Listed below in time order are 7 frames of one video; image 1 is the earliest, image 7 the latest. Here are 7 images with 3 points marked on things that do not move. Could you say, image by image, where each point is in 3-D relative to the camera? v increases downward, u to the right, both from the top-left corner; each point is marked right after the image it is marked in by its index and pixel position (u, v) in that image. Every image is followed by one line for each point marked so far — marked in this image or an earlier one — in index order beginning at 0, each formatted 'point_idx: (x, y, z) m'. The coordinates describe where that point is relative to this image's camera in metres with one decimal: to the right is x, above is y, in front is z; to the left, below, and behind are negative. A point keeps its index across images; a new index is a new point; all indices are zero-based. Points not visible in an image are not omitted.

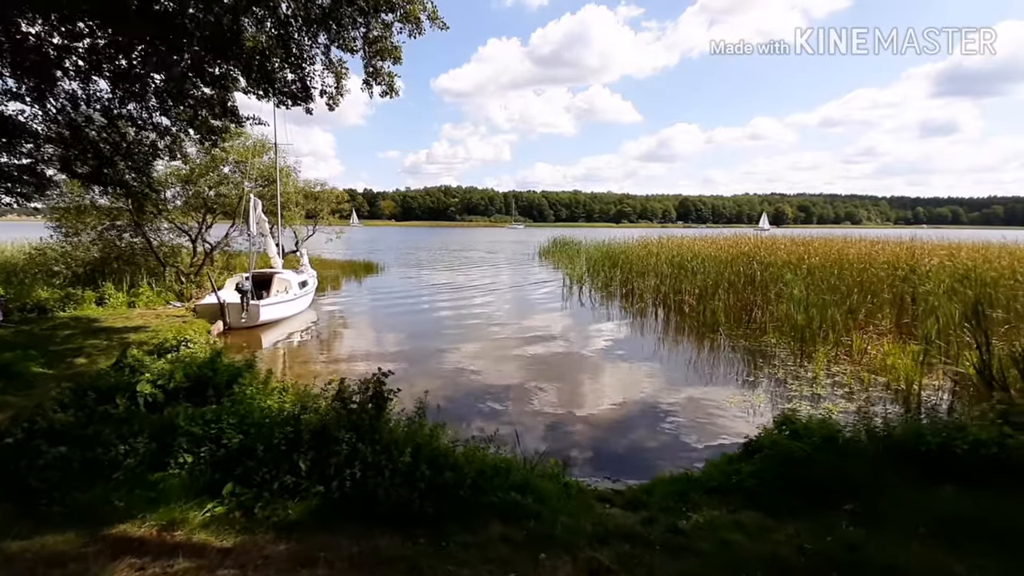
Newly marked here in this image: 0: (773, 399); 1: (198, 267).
0: (+3.7, -1.5, +7.6) m
1: (-9.5, +0.7, +16.4) m
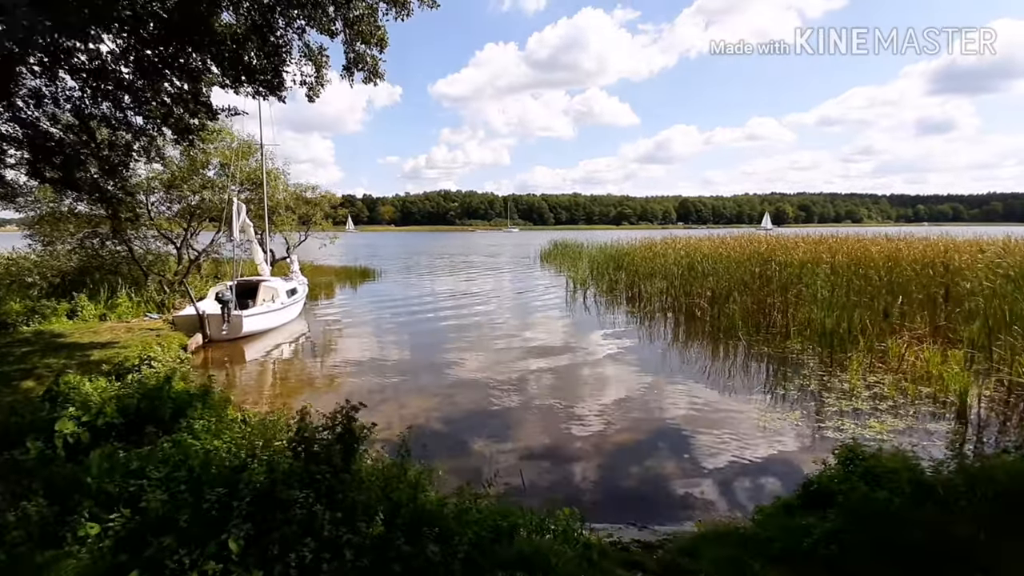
0: (+3.7, -1.6, +6.8) m
1: (-9.5, +0.4, +15.6) m
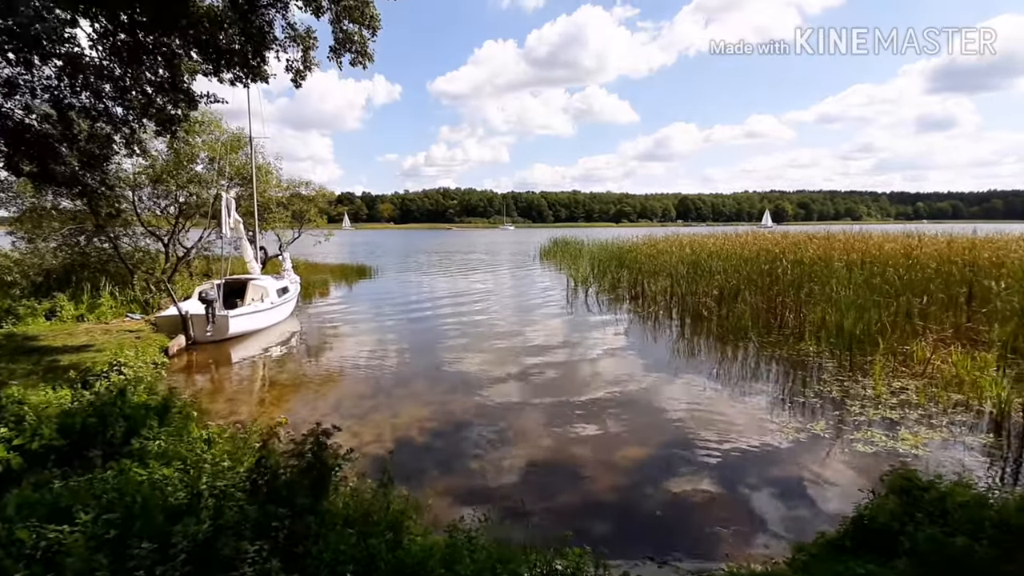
0: (+3.7, -1.6, +6.3) m
1: (-9.5, +0.5, +15.0) m
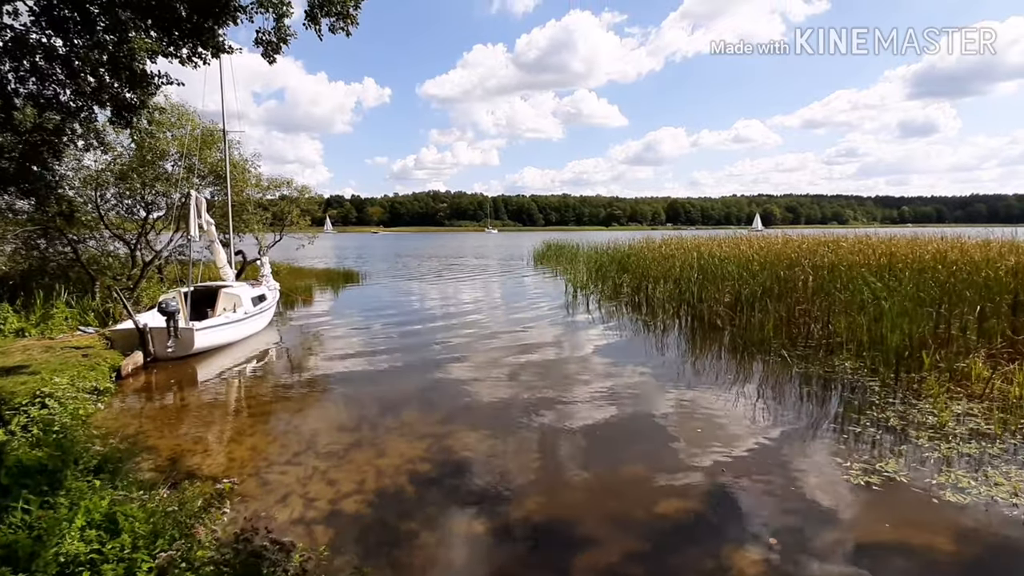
0: (+3.8, -1.7, +5.3) m
1: (-9.6, +0.3, +13.8) m
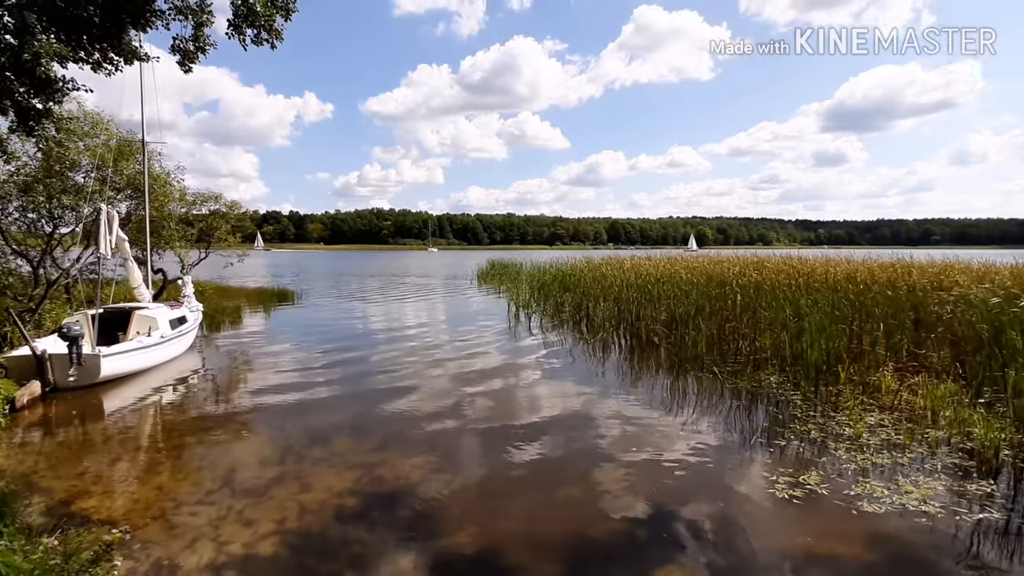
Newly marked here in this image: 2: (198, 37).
0: (+3.2, -1.9, +5.5) m
1: (-11.0, -0.2, +12.7) m
2: (-3.4, +2.7, +5.8) m
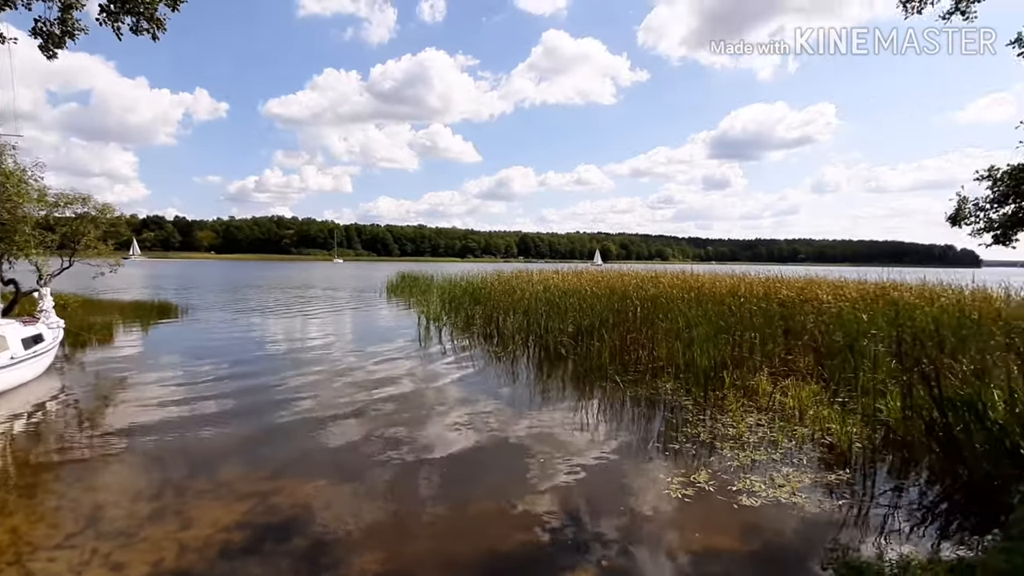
0: (+2.2, -2.1, +5.9) m
1: (-13.0, -0.5, +10.7) m
2: (-4.3, +2.5, +5.3) m
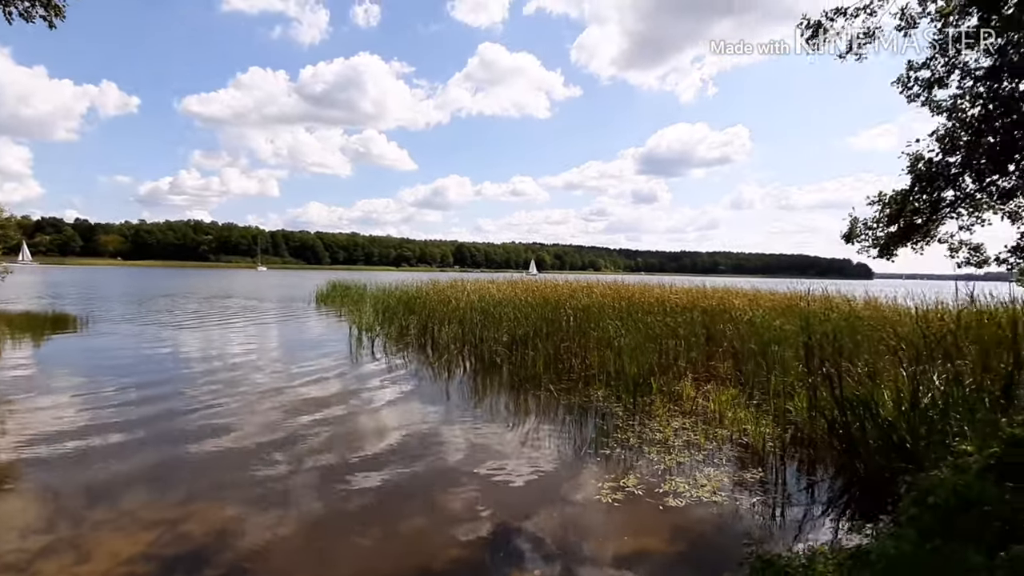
0: (+1.5, -2.2, +6.1) m
1: (-14.2, -0.6, +9.1) m
2: (-4.9, +2.5, +4.8) m
